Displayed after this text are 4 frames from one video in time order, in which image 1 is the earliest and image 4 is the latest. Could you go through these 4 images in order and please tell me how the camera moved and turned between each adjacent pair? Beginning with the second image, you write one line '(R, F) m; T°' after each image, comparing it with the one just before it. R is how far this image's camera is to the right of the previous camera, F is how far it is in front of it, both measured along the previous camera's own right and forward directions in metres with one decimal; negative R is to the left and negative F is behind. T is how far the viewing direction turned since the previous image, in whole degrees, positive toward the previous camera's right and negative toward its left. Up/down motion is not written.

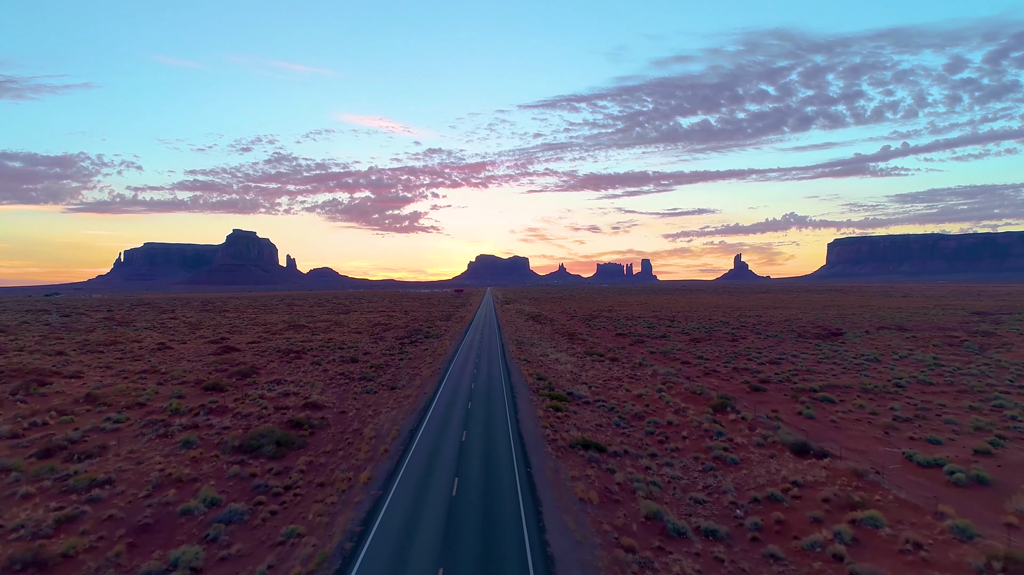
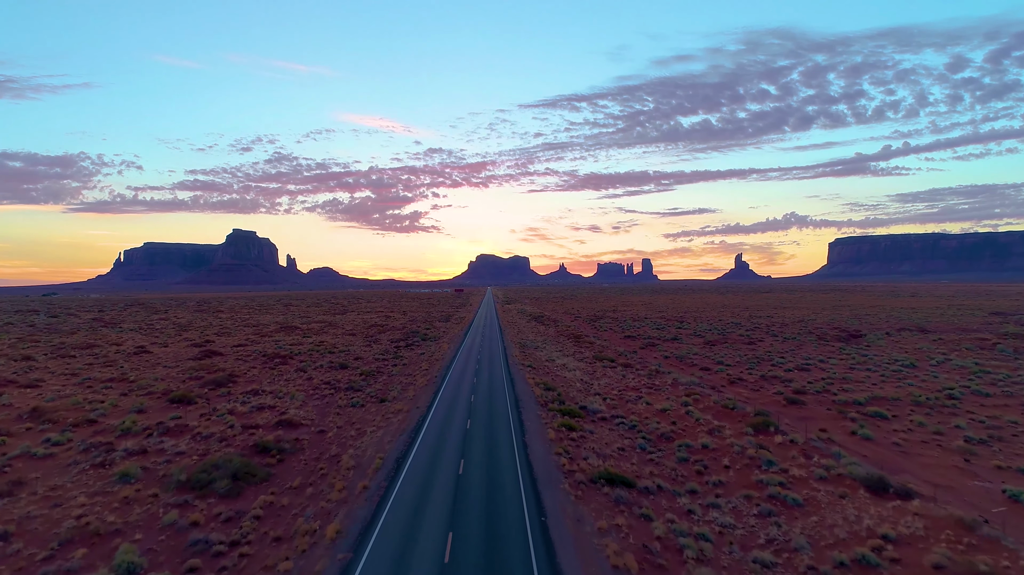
(-0.3, +3.7) m; 0°
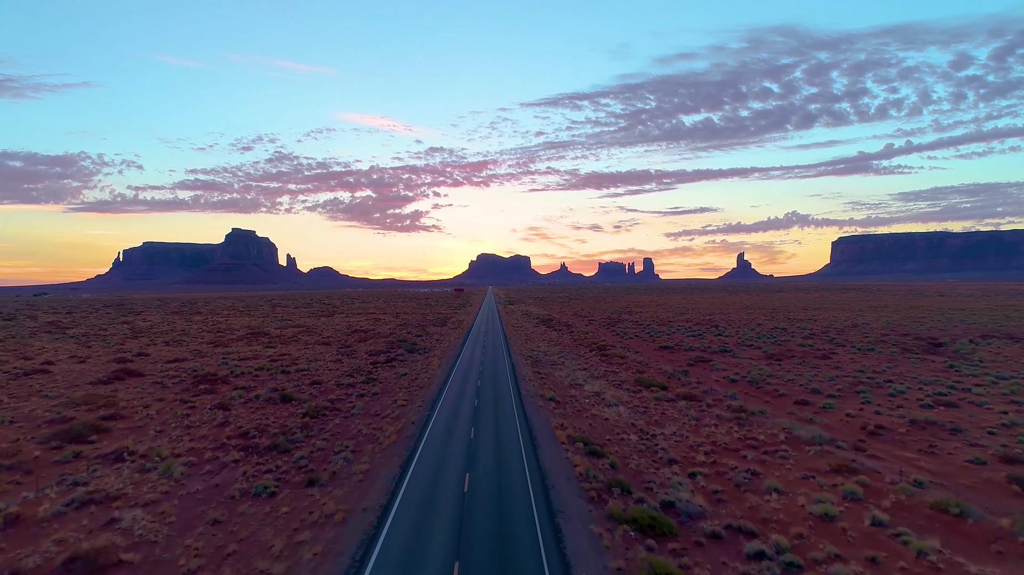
(-0.8, +12.1) m; 0°
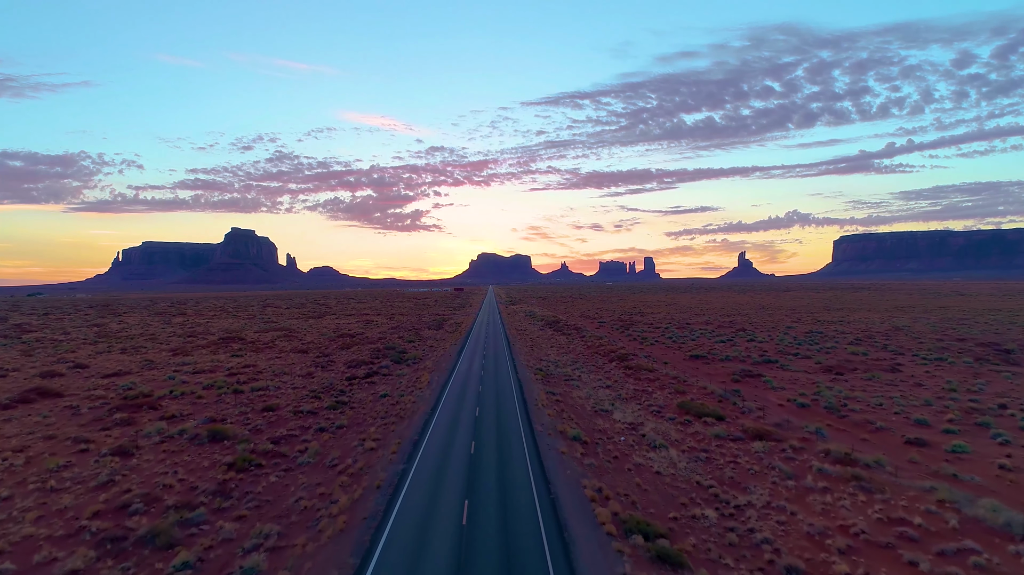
(-0.4, +7.5) m; 0°
